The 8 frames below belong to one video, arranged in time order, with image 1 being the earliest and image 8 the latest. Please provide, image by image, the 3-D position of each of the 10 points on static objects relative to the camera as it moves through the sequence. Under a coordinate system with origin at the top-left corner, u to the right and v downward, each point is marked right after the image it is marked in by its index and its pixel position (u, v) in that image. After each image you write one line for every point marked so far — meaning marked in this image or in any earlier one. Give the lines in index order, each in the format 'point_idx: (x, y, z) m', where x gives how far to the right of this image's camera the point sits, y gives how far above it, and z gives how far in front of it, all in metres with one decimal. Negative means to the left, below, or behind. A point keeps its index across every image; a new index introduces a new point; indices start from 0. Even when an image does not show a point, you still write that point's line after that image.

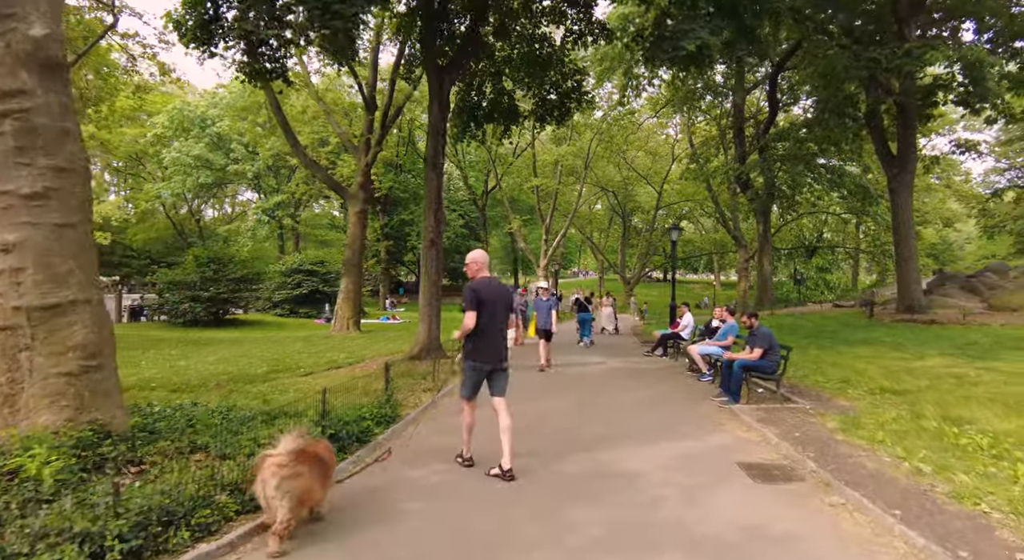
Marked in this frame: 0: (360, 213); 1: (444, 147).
0: (-5.3, +2.3, +19.9) m
1: (-1.5, +2.9, +12.2) m
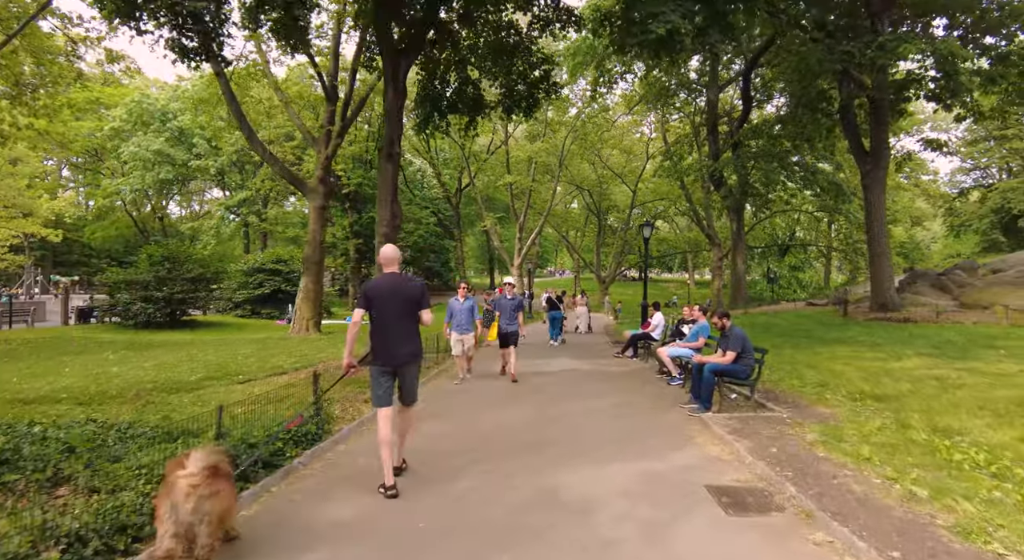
0: (-6.3, +2.4, +18.9) m
1: (-2.3, +2.9, +11.4) m
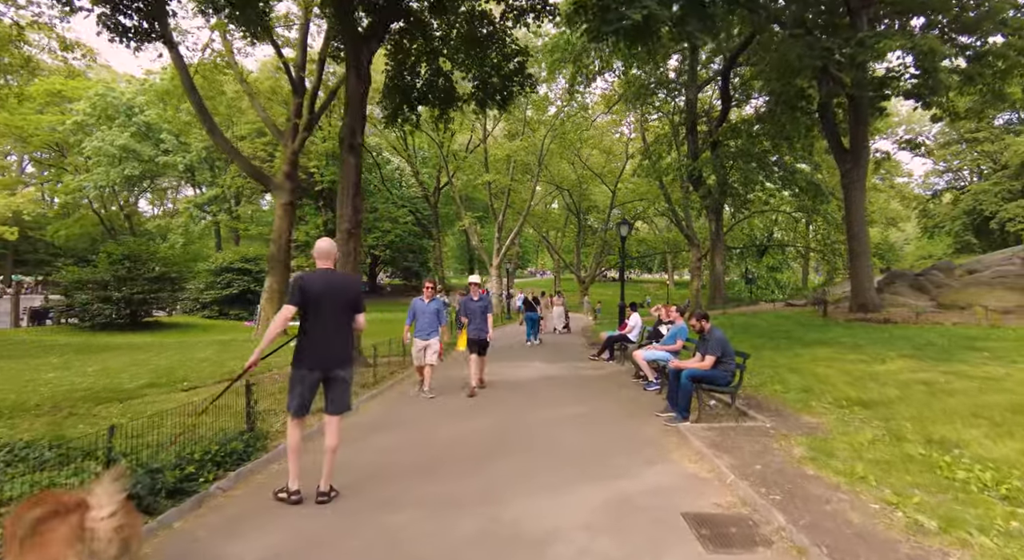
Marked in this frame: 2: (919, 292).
0: (-7.1, +2.4, +18.2) m
1: (-2.8, +2.9, +10.8) m
2: (+14.2, -0.4, +19.9) m
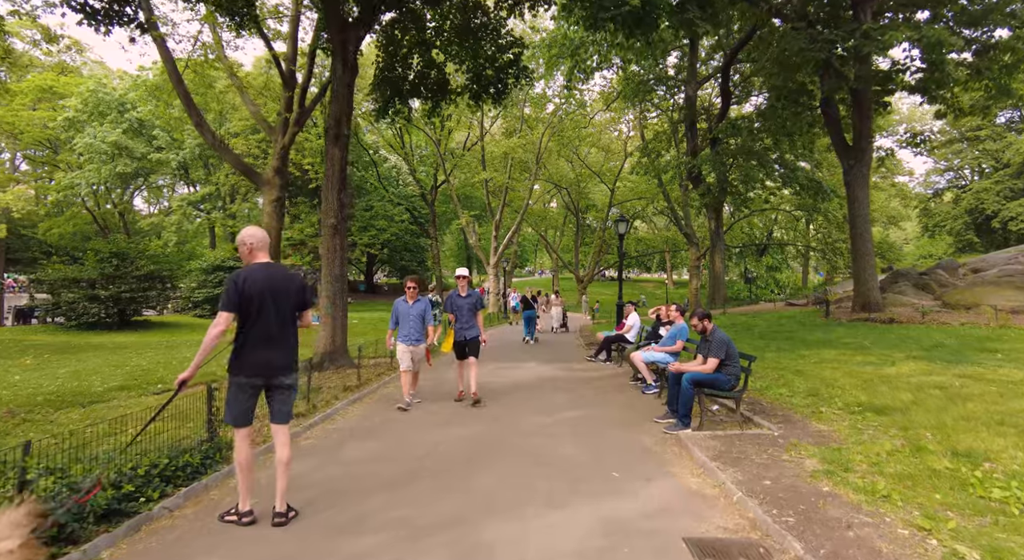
0: (-7.3, +2.4, +17.7) m
1: (-3.0, +3.0, +10.3) m
2: (+14.1, -0.4, +19.5) m
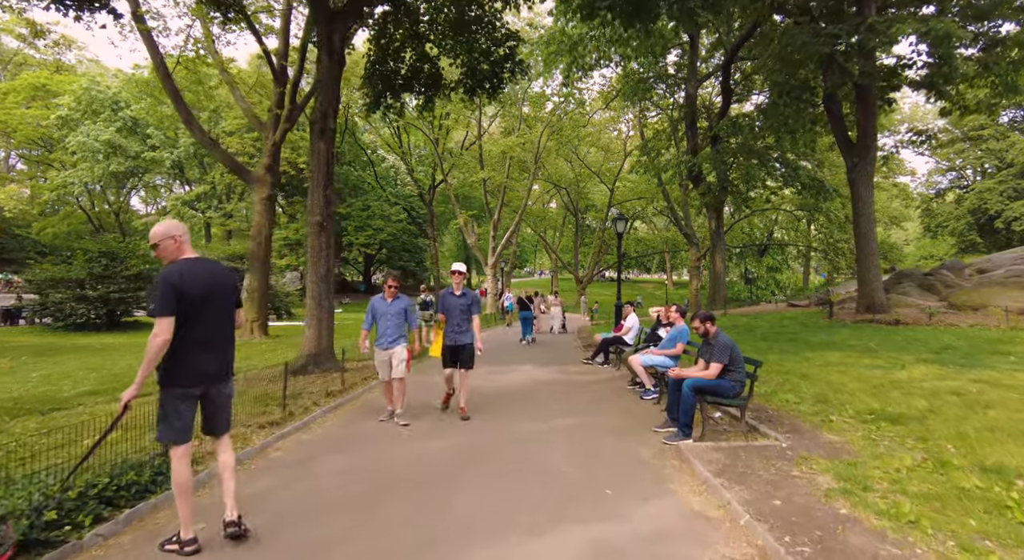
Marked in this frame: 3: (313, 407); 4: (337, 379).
0: (-7.4, +2.4, +17.3) m
1: (-3.1, +3.0, +9.9) m
2: (+13.9, -0.4, +19.1) m
3: (-2.4, -1.5, +6.8) m
4: (-2.6, -1.5, +8.5) m
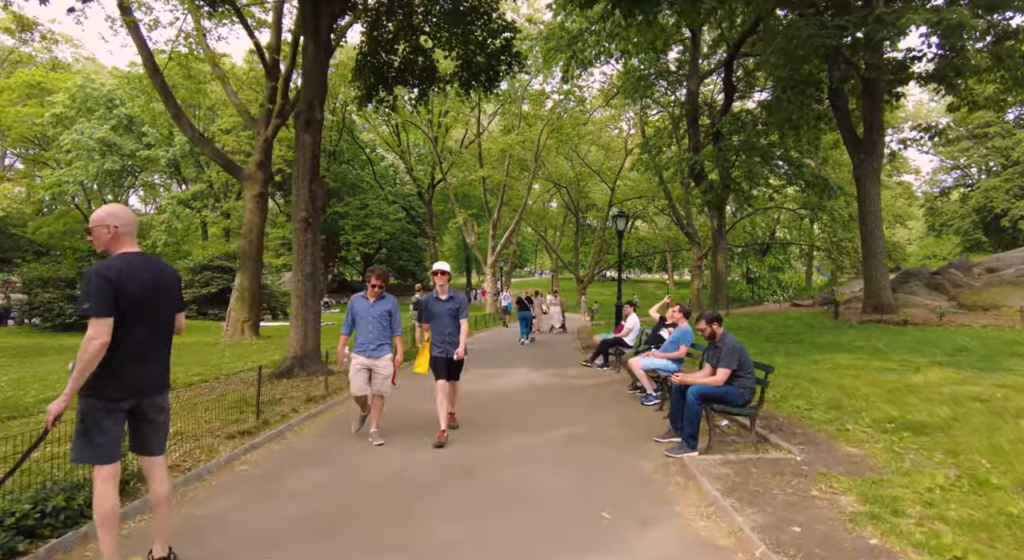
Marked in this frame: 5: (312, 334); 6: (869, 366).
0: (-7.5, +2.5, +16.9) m
1: (-3.2, +3.0, +9.5) m
2: (+13.9, -0.4, +18.6) m
3: (-2.4, -1.5, +6.3) m
4: (-2.7, -1.5, +8.1) m
5: (-3.3, -0.9, +9.4) m
6: (+5.7, -1.4, +9.1) m
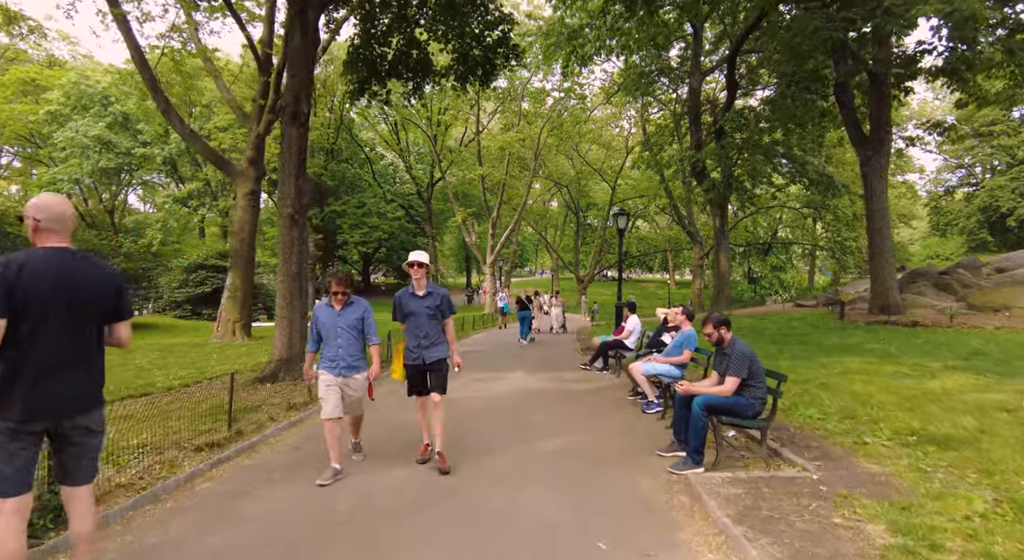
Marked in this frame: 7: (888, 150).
0: (-7.5, +2.5, +16.5) m
1: (-3.2, +3.0, +9.1) m
2: (+13.8, -0.4, +18.2) m
3: (-2.5, -1.5, +5.9) m
4: (-2.8, -1.5, +7.7) m
5: (-3.4, -0.9, +9.0) m
6: (+5.6, -1.4, +8.6) m
7: (+11.1, +3.8, +16.8) m
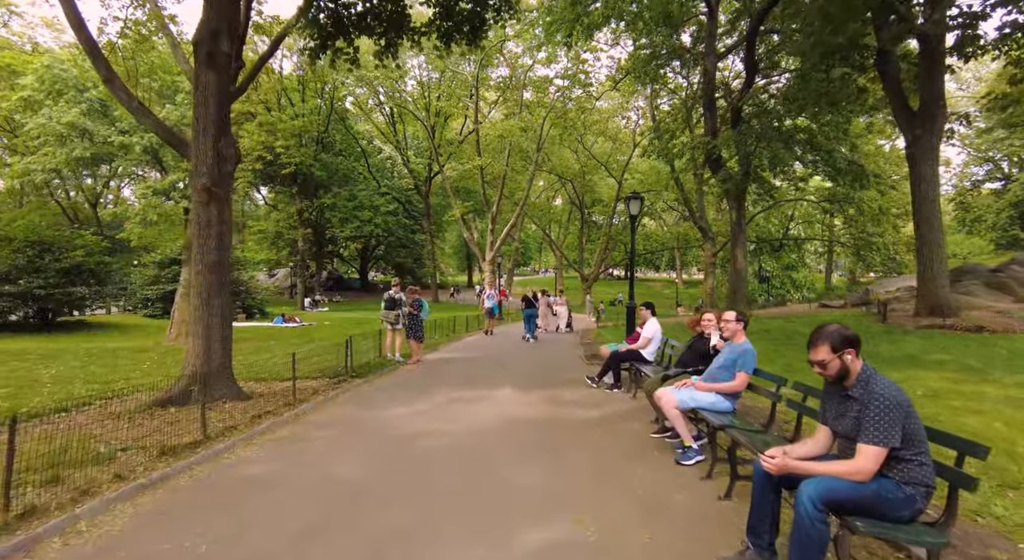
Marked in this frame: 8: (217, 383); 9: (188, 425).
0: (-7.7, +2.6, +14.4) m
1: (-3.4, +3.1, +7.0) m
2: (+13.7, -0.3, +16.0) m
3: (-2.7, -1.4, +3.8) m
4: (-3.0, -1.4, +5.6) m
5: (-3.6, -0.8, +6.9) m
6: (+5.4, -1.3, +6.5) m
7: (+11.0, +3.9, +14.6) m
8: (-3.6, -1.3, +6.8) m
9: (-3.1, -1.4, +5.3) m
